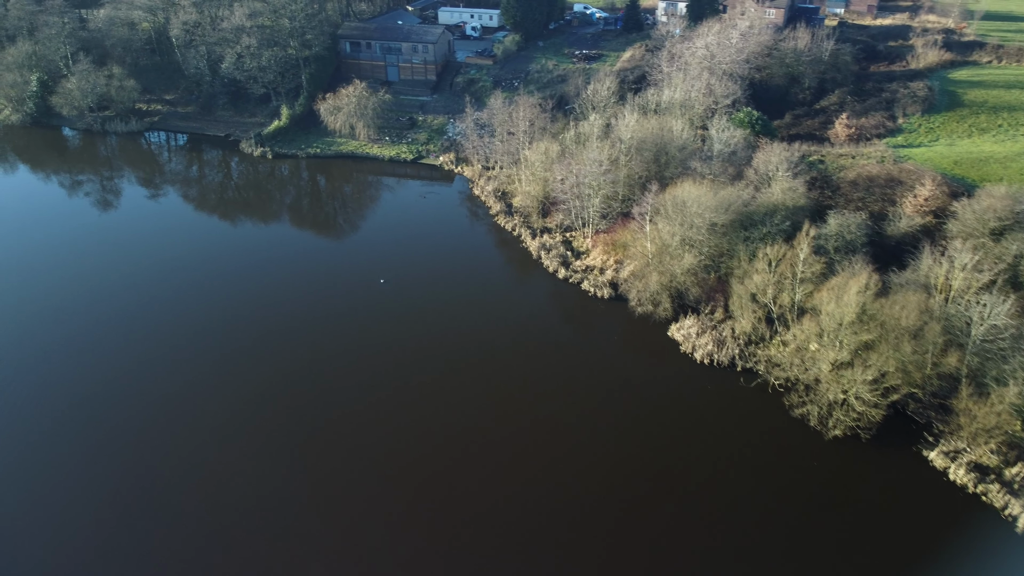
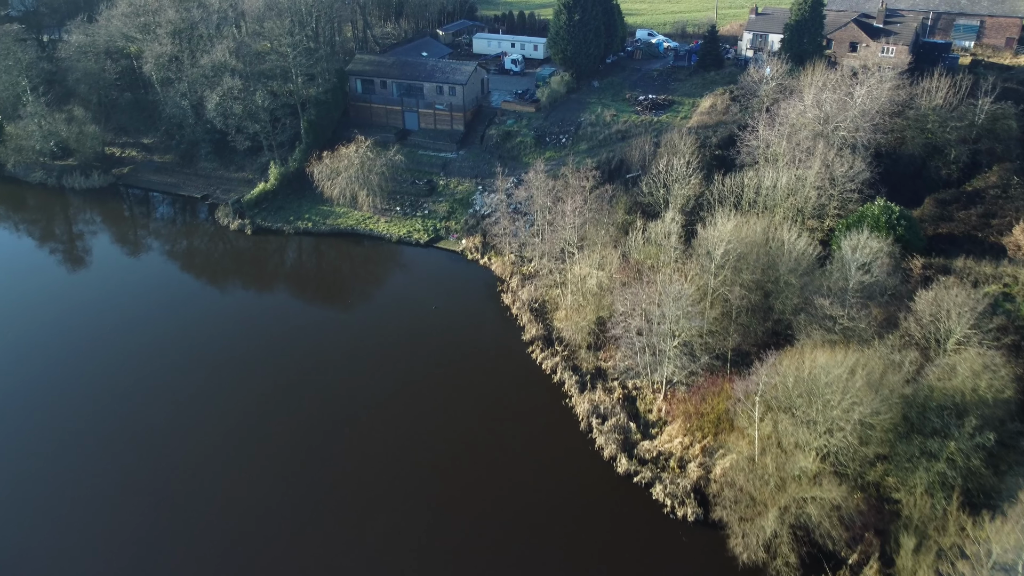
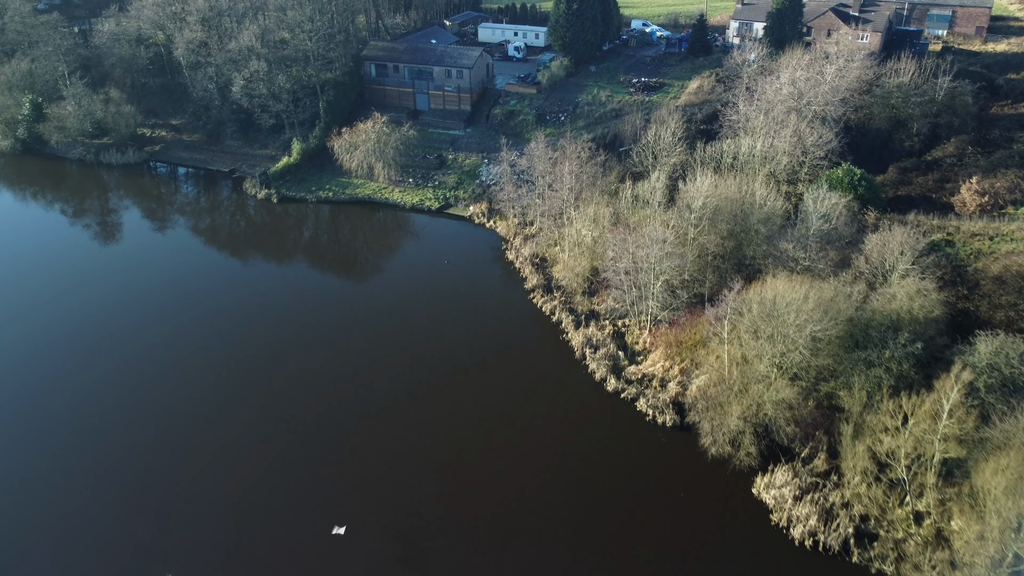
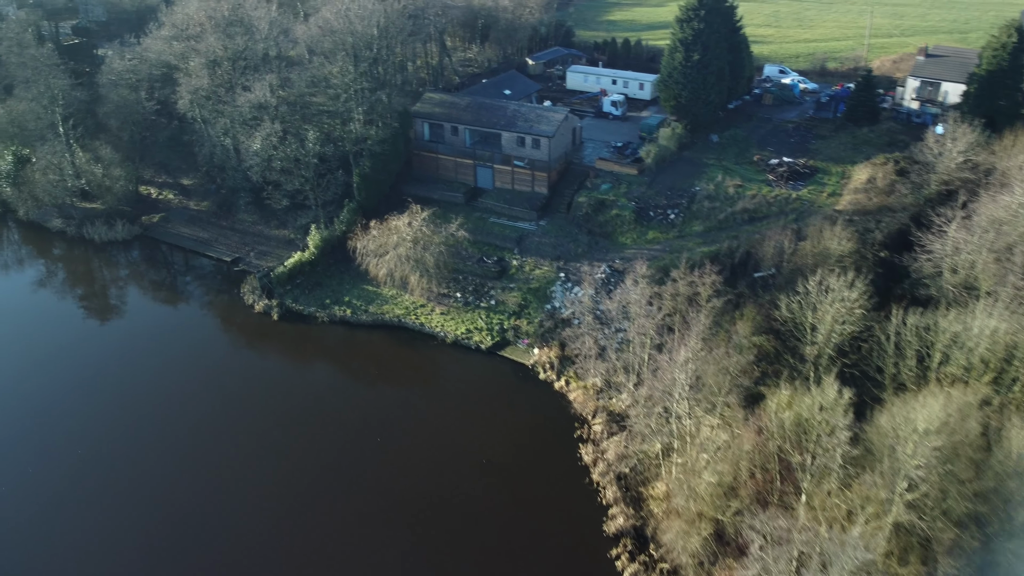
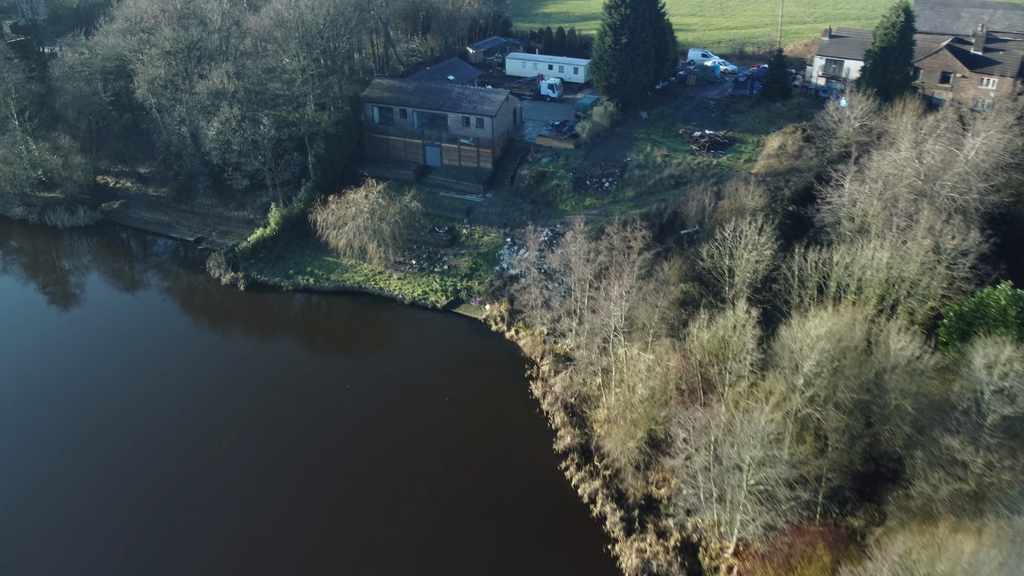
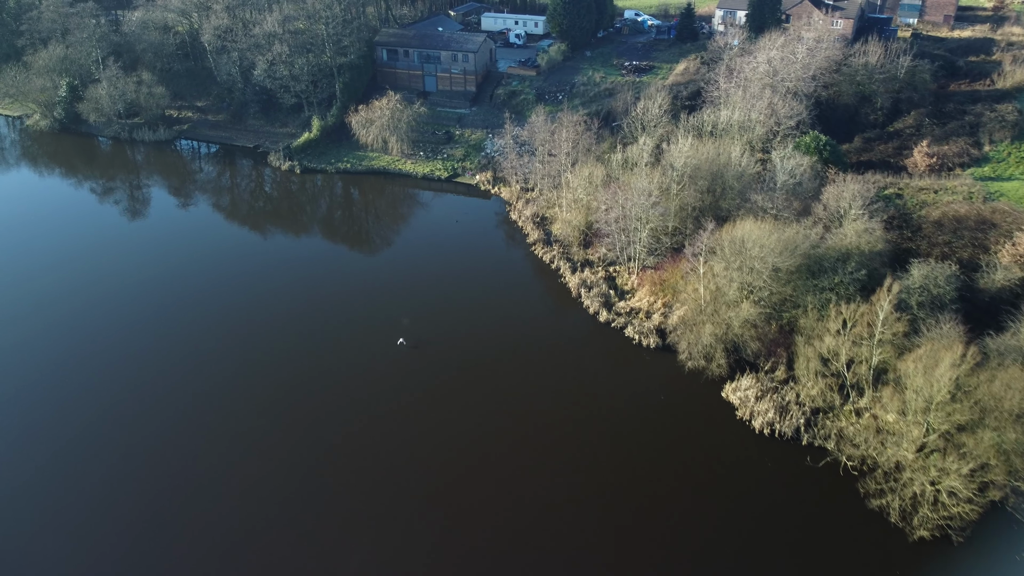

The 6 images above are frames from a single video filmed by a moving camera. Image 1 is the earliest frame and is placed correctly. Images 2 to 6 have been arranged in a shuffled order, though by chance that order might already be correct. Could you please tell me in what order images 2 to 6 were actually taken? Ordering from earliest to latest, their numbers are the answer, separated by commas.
6, 3, 2, 5, 4
